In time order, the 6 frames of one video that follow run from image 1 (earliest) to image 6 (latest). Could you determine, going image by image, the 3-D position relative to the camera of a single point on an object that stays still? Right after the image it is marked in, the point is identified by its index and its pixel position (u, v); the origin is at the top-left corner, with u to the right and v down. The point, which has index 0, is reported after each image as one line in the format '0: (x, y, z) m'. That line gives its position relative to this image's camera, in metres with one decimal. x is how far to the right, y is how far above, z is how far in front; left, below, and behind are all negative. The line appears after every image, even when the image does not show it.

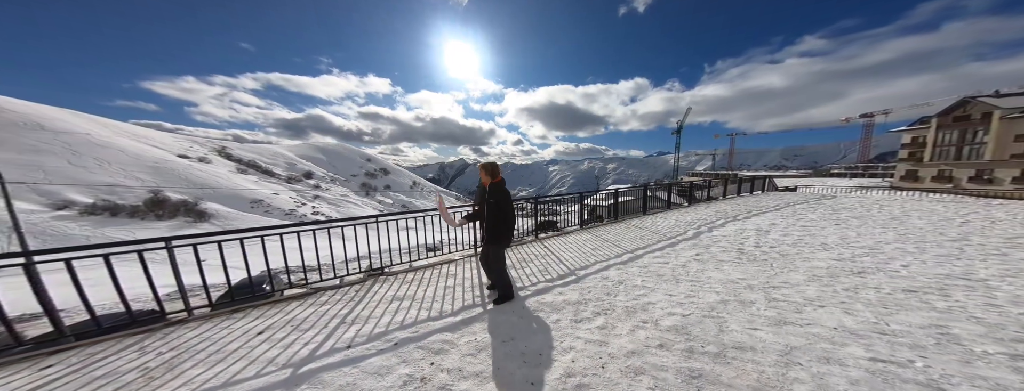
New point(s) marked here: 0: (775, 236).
0: (+8.3, -1.3, +7.6) m
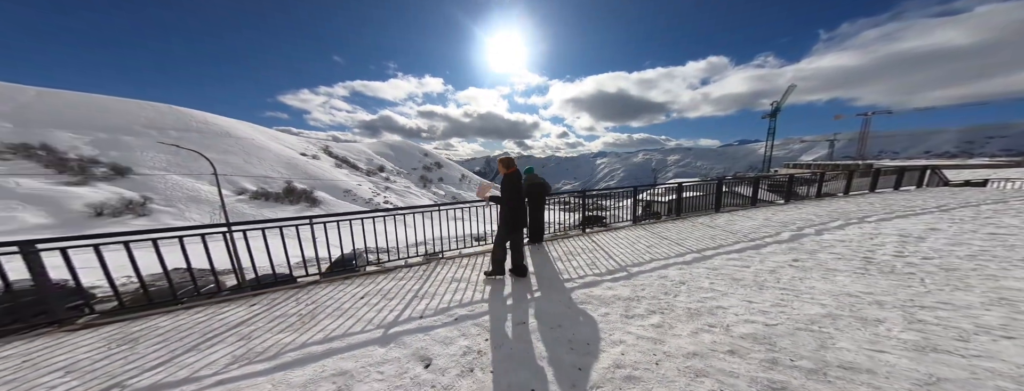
0: (+9.6, -1.2, +5.8) m
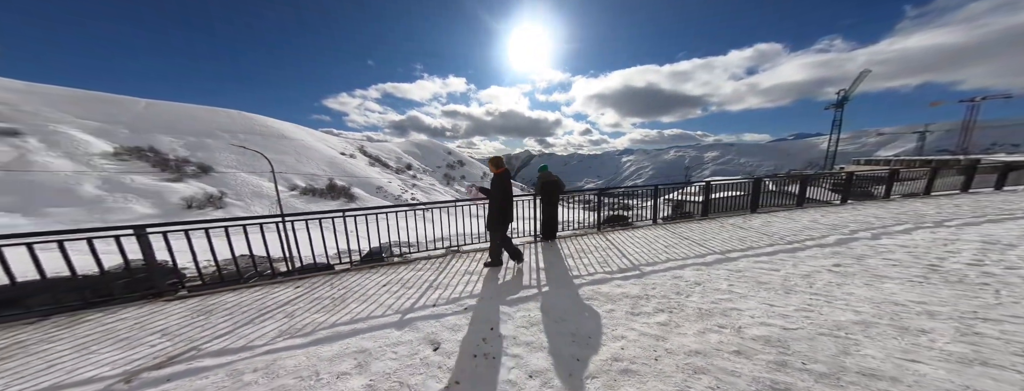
0: (+10.9, -1.3, +6.1) m
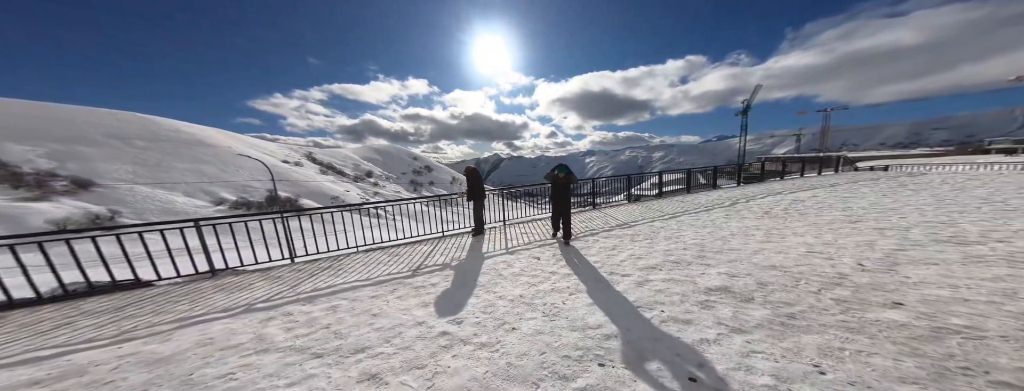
0: (+10.5, -0.4, +8.6) m
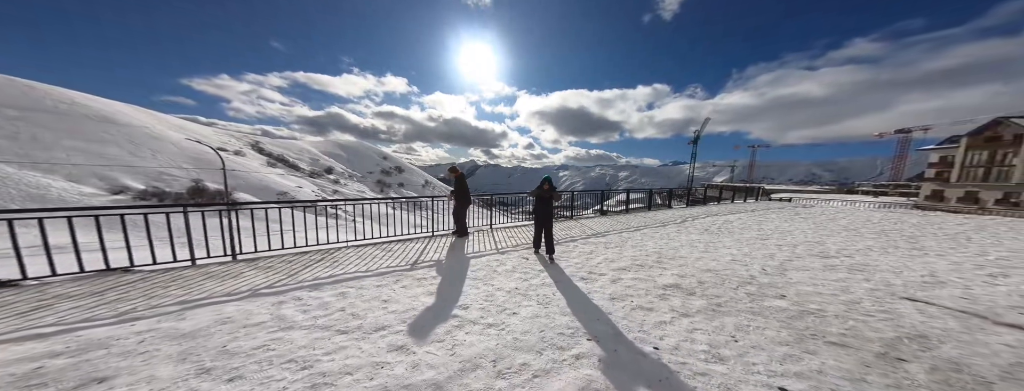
0: (+9.8, -1.3, +10.4) m
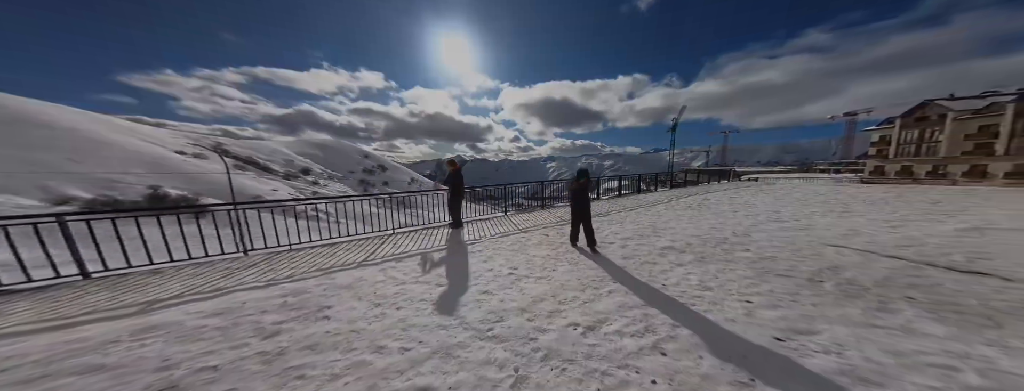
0: (+10.1, -0.4, +12.0) m
